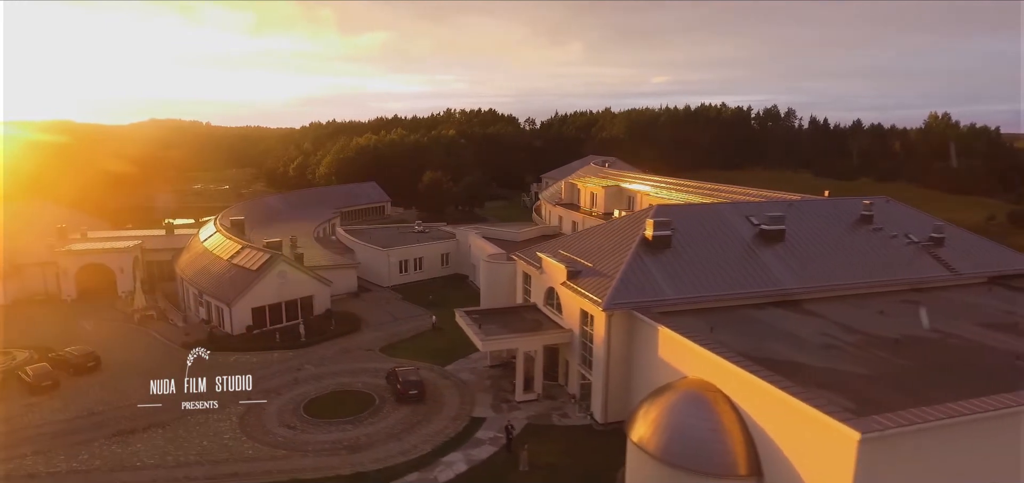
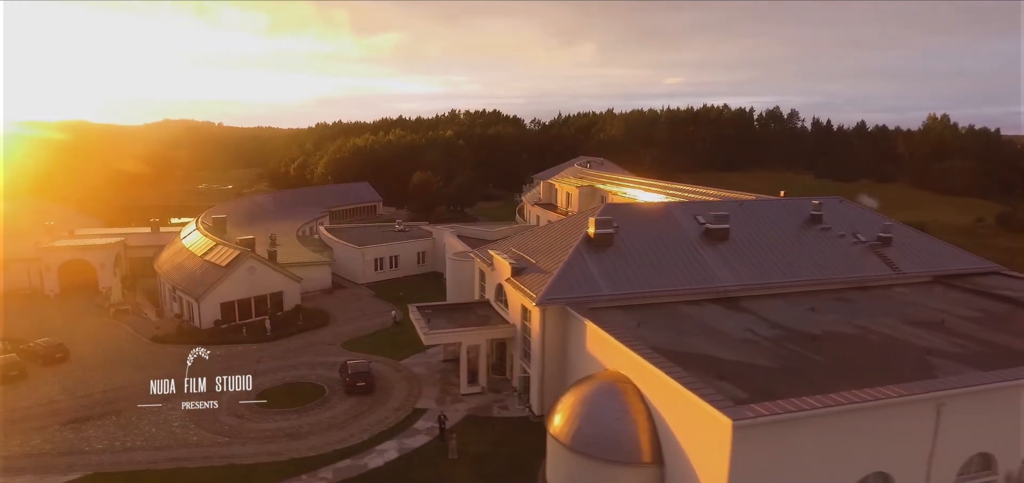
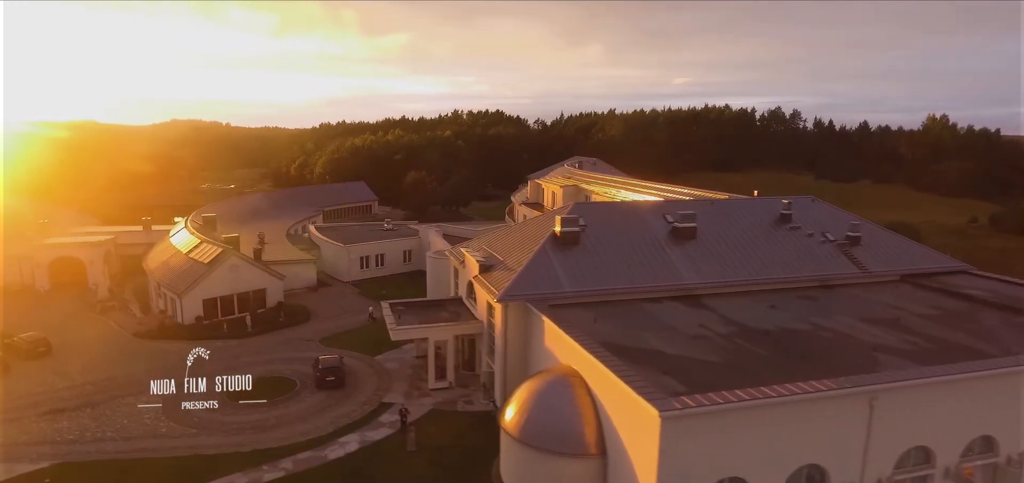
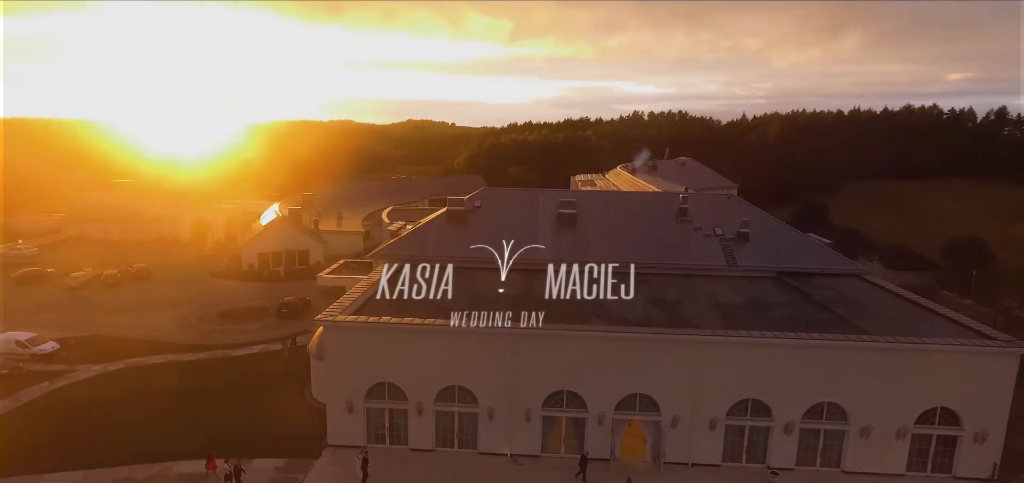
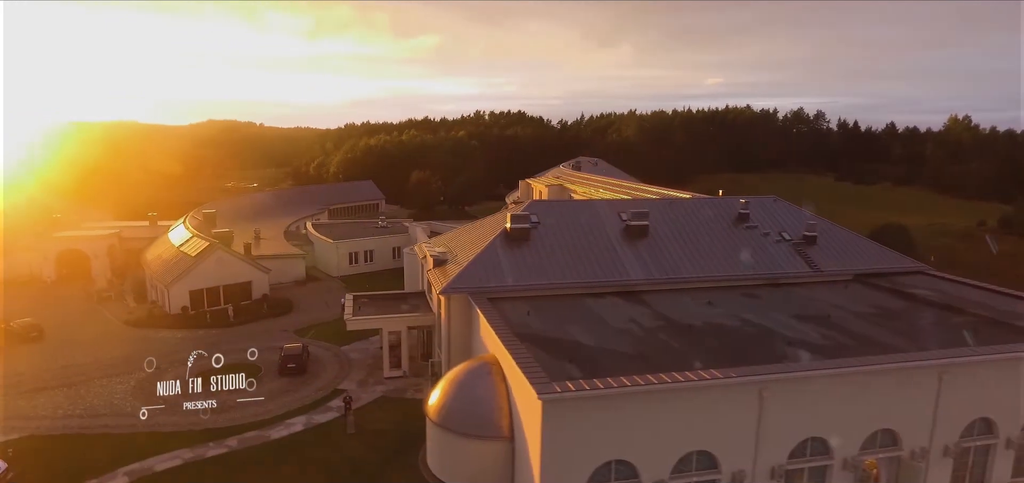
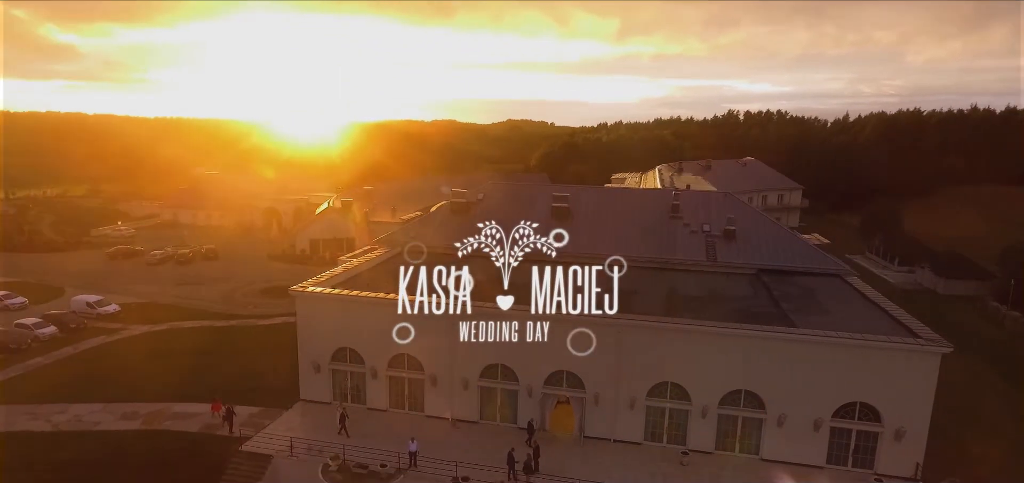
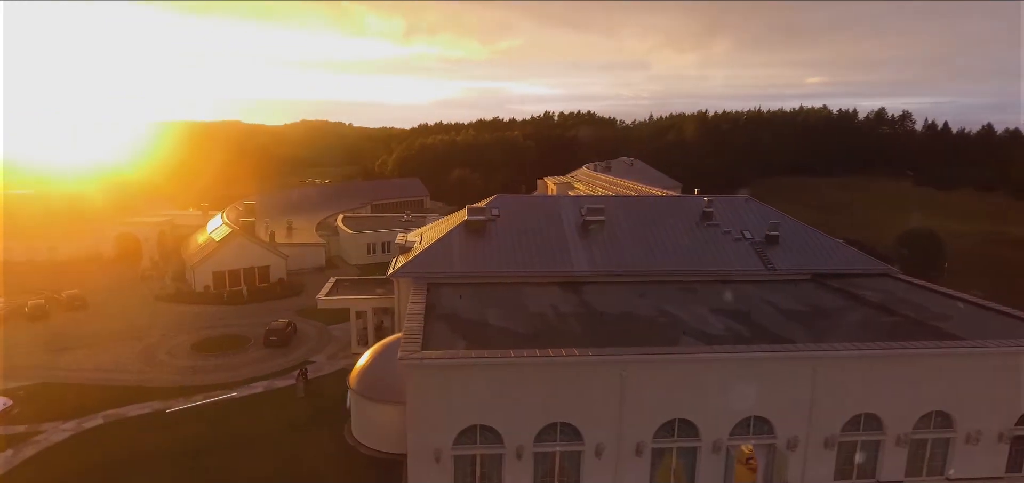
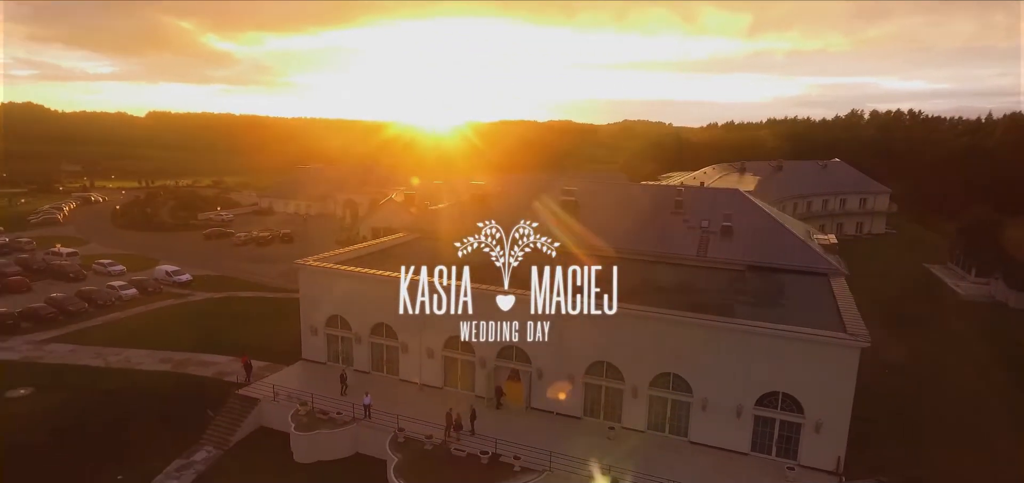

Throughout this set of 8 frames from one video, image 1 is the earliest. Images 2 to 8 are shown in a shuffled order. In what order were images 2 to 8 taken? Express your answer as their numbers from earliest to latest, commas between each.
2, 3, 5, 7, 4, 6, 8
